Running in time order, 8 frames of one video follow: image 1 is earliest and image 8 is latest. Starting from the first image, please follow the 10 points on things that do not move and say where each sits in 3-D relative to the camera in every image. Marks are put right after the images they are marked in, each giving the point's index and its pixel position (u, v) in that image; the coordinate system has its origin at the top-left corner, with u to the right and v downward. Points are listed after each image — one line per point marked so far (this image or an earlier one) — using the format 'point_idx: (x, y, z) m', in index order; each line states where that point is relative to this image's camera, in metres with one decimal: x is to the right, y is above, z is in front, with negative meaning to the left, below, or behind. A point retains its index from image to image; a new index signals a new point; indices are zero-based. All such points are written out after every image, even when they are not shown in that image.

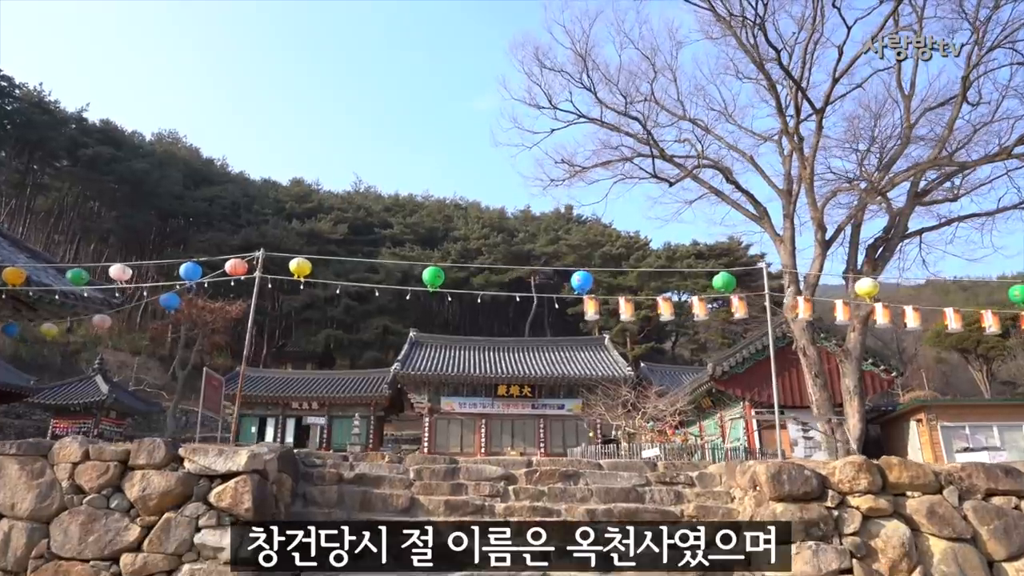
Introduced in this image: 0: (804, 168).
0: (+6.7, +2.8, +15.5) m
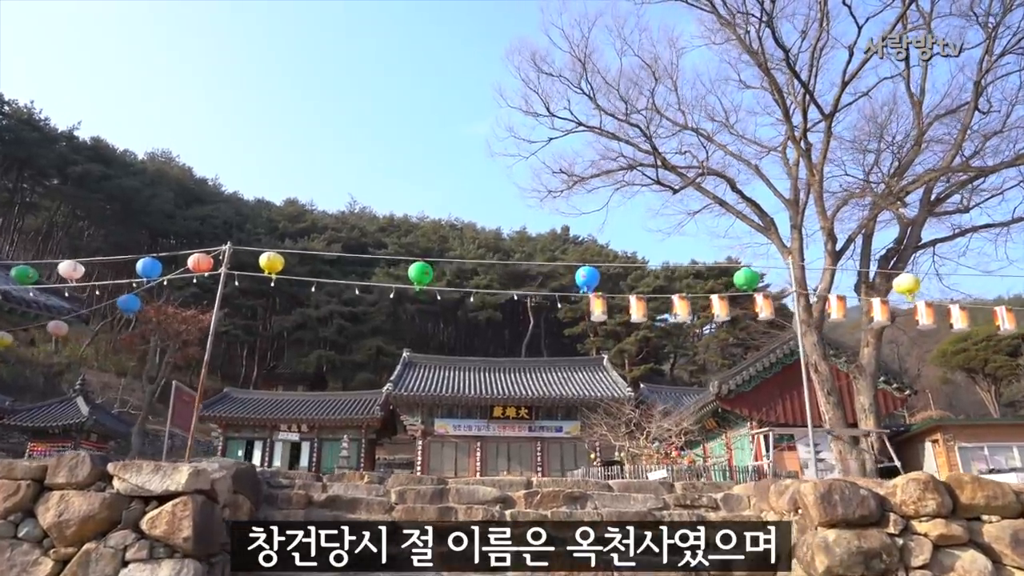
0: (+6.6, +2.5, +14.9) m
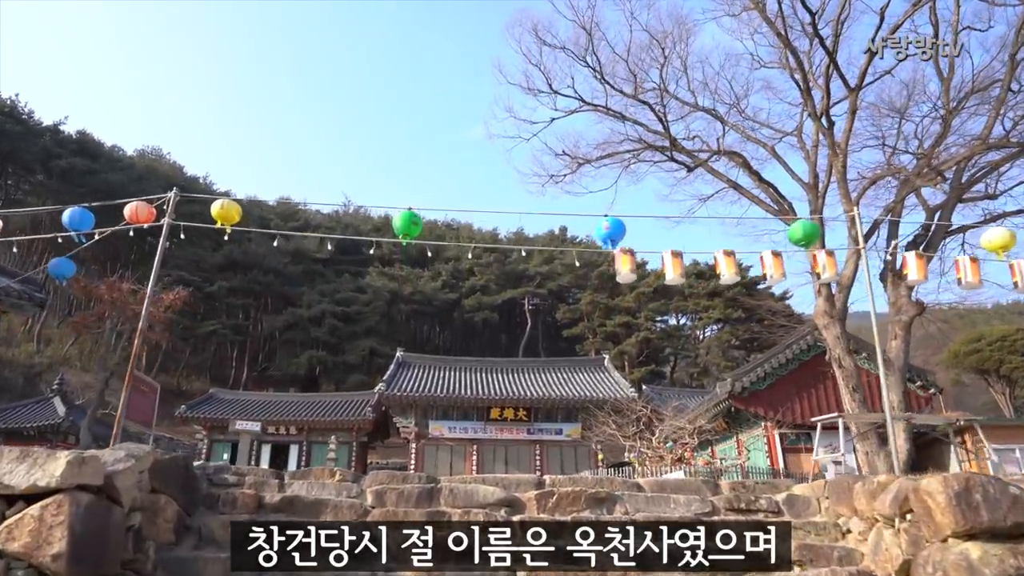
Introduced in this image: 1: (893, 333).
0: (+6.6, +2.7, +13.9) m
1: (+7.6, -0.9, +13.6) m
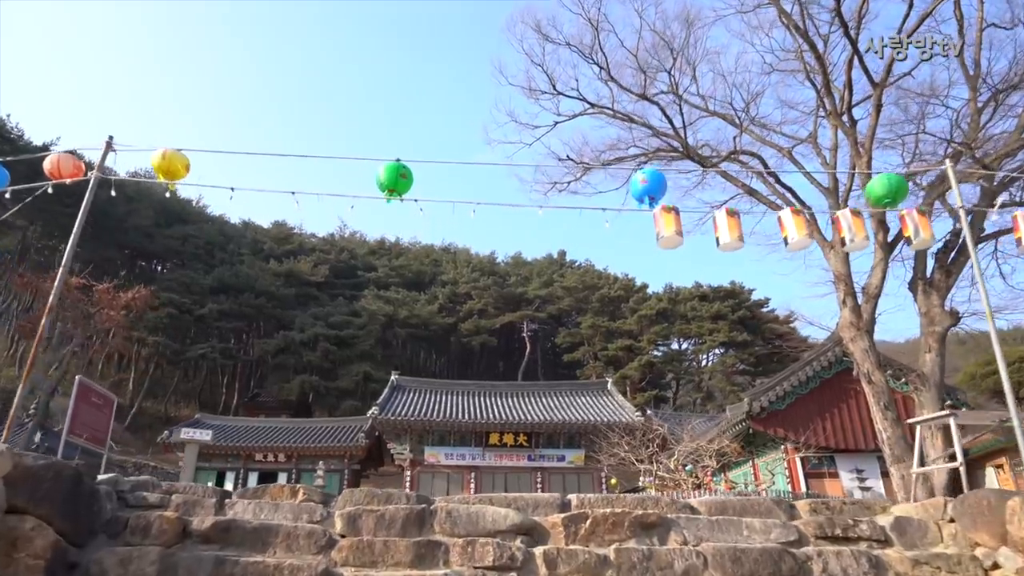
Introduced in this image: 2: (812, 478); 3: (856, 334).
0: (+6.6, +2.6, +13.0) m
1: (+7.7, -1.1, +12.5) m
2: (+6.5, -4.1, +14.7) m
3: (+6.5, -0.9, +12.8) m
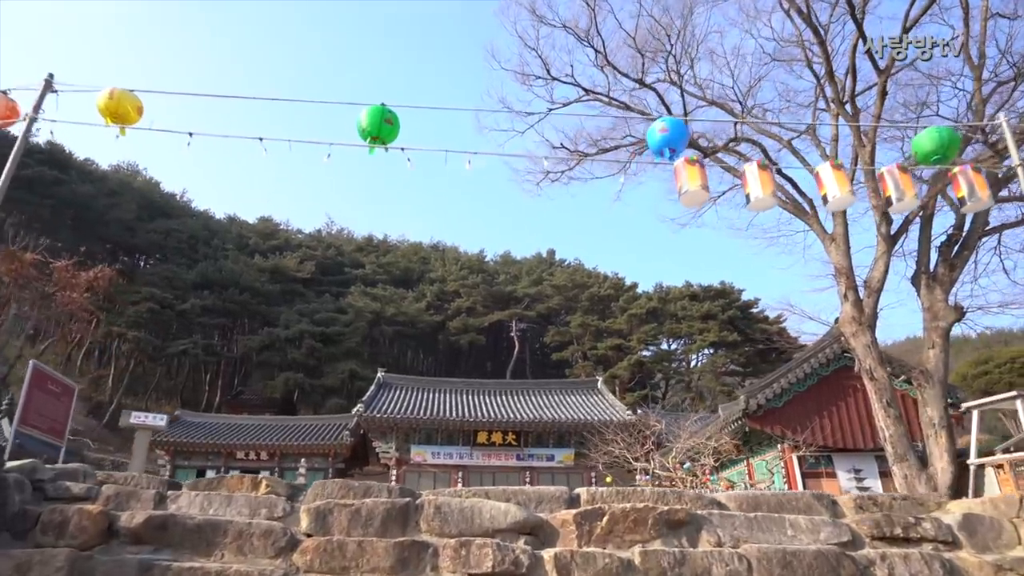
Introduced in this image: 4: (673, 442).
0: (+6.5, +2.7, +12.6) m
1: (+7.5, -1.0, +12.2) m
2: (+6.3, -4.0, +14.3) m
3: (+6.3, -0.8, +12.4) m
4: (+3.3, -3.2, +14.0) m
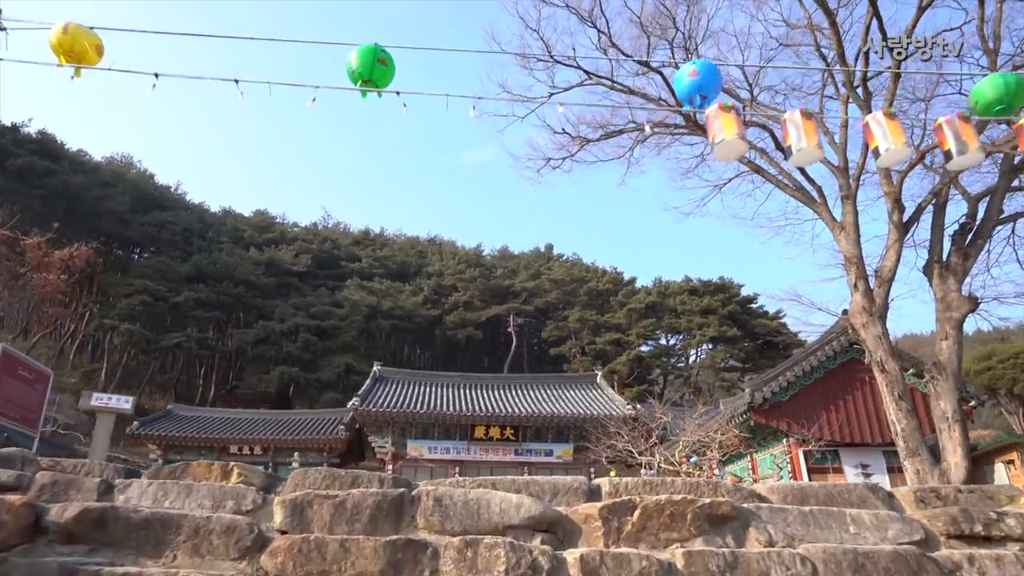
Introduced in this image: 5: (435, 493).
0: (+6.5, +2.9, +12.2) m
1: (+7.5, -0.8, +11.8) m
2: (+6.3, -3.8, +13.9) m
3: (+6.3, -0.6, +12.1) m
4: (+3.3, -3.0, +13.6) m
5: (-0.4, -1.1, +3.6) m
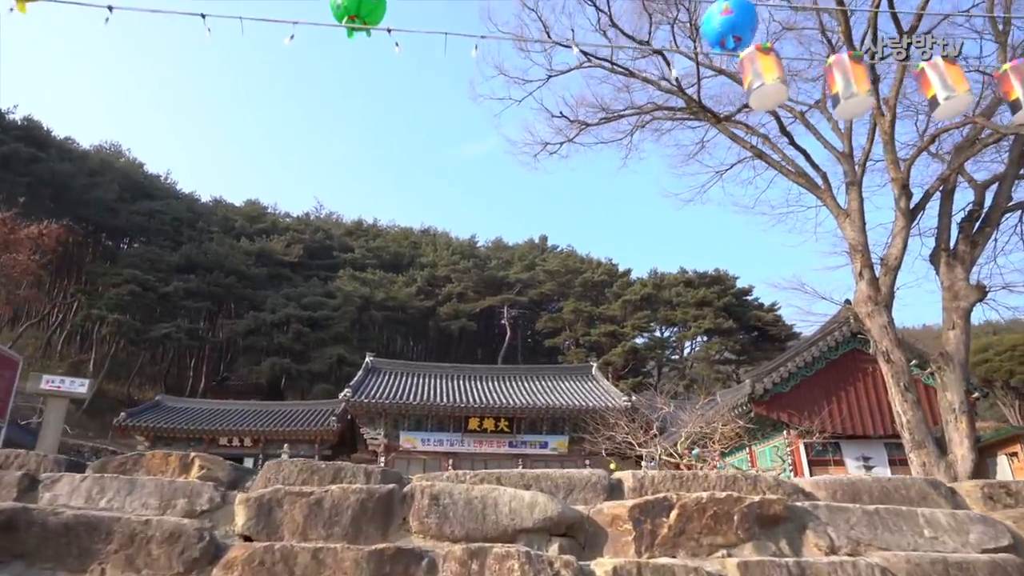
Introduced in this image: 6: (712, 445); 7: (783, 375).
0: (+6.4, +3.1, +11.9) m
1: (+7.4, -0.6, +11.5) m
2: (+6.2, -3.6, +13.7) m
3: (+6.3, -0.4, +11.8) m
4: (+3.2, -2.8, +13.3) m
5: (-0.4, -1.0, +3.3) m
6: (+3.6, -2.8, +12.3) m
7: (+5.5, -1.7, +13.6) m
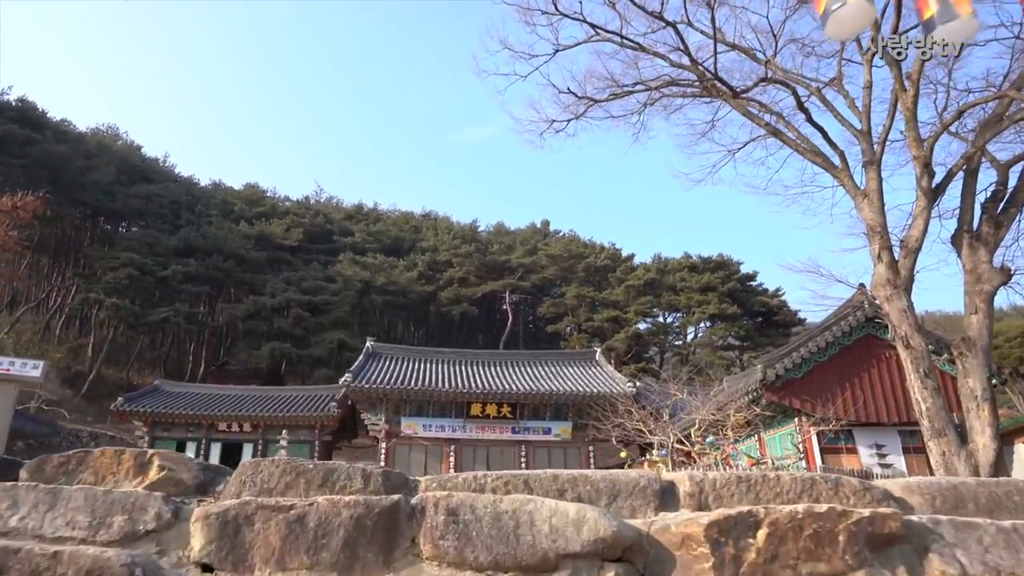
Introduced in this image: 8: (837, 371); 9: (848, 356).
0: (+6.5, +3.4, +11.4) m
1: (+7.5, -0.3, +11.1) m
2: (+6.2, -3.2, +13.3) m
3: (+6.4, -0.1, +11.3) m
4: (+3.3, -2.4, +13.0) m
5: (-0.3, -0.8, +2.9) m
6: (+3.7, -2.5, +12.0) m
7: (+5.6, -1.4, +13.2) m
8: (+6.6, -1.7, +13.8) m
9: (+7.0, -1.4, +14.0) m
